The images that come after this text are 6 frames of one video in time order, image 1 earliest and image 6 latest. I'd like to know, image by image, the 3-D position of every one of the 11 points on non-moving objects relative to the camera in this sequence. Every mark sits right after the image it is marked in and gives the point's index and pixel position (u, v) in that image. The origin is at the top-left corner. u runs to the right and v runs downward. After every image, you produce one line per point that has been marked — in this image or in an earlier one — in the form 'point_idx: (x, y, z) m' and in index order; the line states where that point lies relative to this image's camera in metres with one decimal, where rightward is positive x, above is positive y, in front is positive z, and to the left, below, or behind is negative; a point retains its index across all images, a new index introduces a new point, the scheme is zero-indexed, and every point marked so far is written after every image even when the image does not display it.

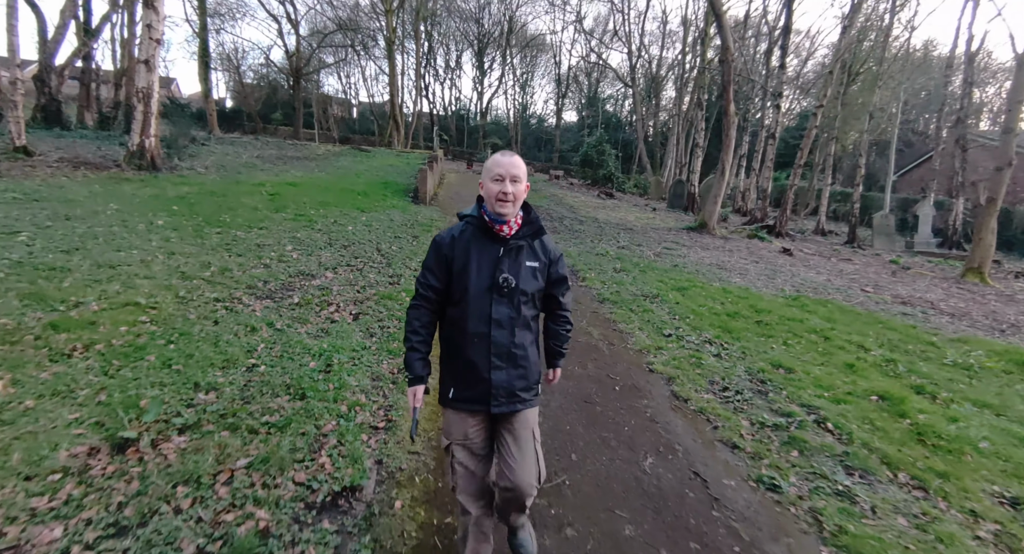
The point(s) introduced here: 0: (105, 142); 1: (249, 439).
0: (-12.3, +4.1, +14.6) m
1: (-1.5, -0.9, +2.8) m
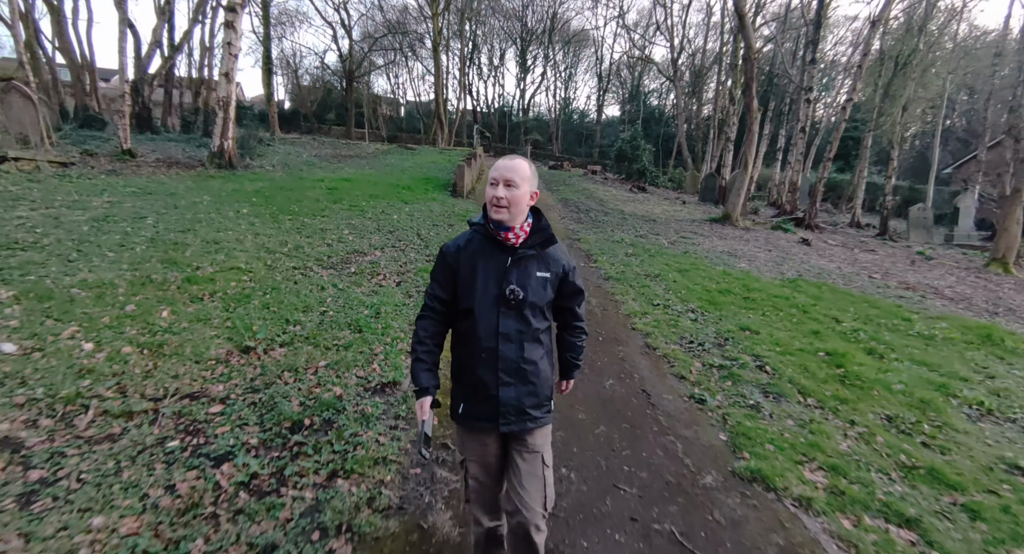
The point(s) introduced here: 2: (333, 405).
0: (-11.2, +4.6, +16.8) m
1: (-1.6, -0.6, +4.1) m
2: (-1.2, -0.9, +3.3) m
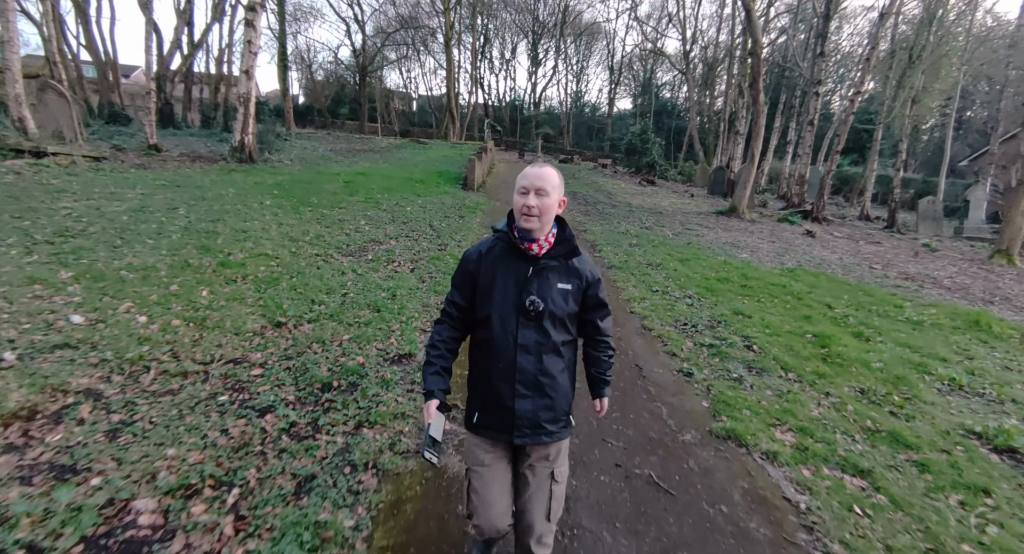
0: (-10.9, +5.0, +17.4) m
1: (-1.5, -0.5, +4.6) m
2: (-1.2, -0.7, +3.7) m
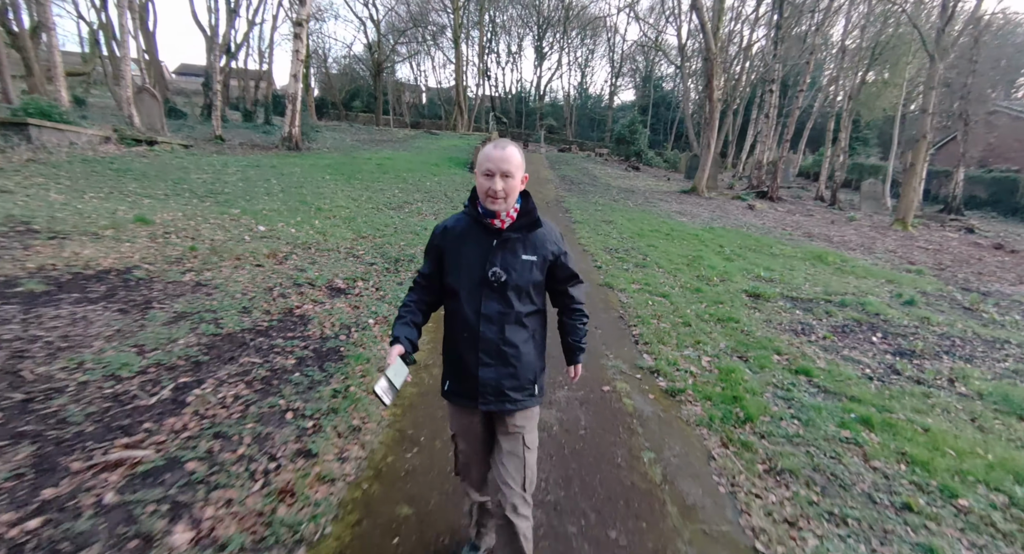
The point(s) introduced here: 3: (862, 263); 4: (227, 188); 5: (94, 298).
0: (-10.9, +6.3, +20.6) m
1: (-1.8, +0.6, +7.8) m
2: (-1.5, +0.3, +7.0) m
3: (+6.9, +0.3, +9.4) m
4: (-5.7, +1.8, +9.6) m
5: (-3.4, -0.1, +4.0) m
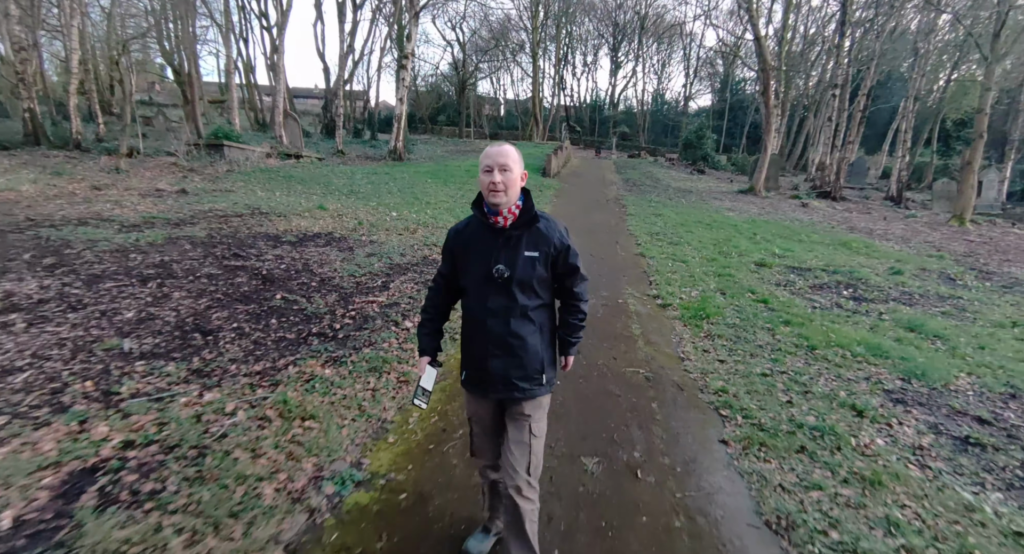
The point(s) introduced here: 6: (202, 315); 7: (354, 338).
0: (-7.4, +6.7, +24.6) m
1: (-0.5, +1.1, +10.4) m
2: (-0.3, +0.8, +9.5) m
3: (+8.3, +0.6, +10.7) m
4: (-4.1, +2.3, +12.8) m
5: (-2.7, +0.5, +6.8) m
6: (-2.6, -0.3, +4.1) m
7: (-1.3, -0.5, +4.0) m
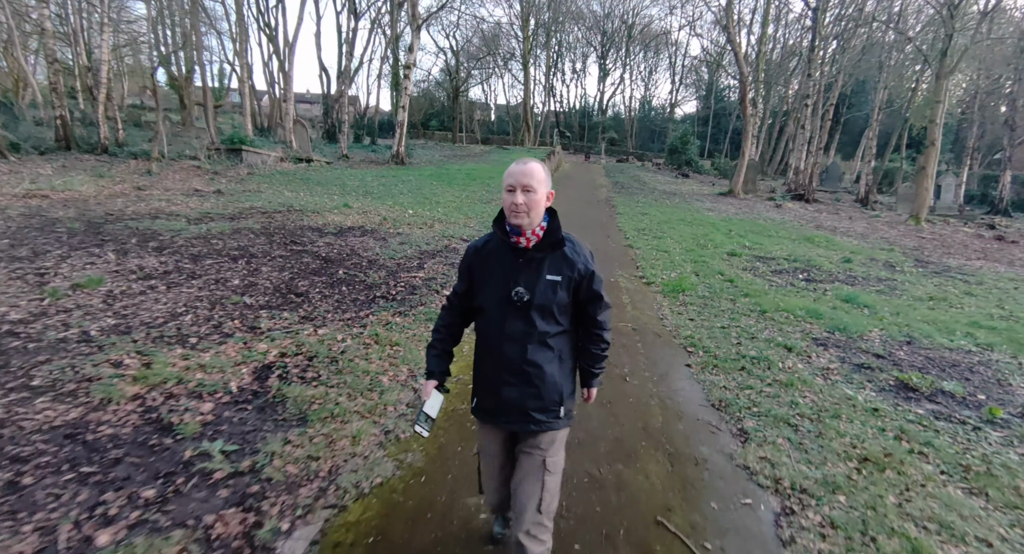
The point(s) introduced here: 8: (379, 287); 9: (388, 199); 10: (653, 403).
0: (-7.7, +6.8, +25.7) m
1: (-0.4, +1.3, +11.6) m
2: (-0.2, +1.0, +10.7) m
3: (+8.4, +0.8, +12.1) m
4: (-4.1, +2.5, +13.9) m
5: (-2.5, +0.7, +8.0) m
6: (-2.4, -0.1, +5.2) m
7: (-1.1, -0.2, +5.2) m
8: (-1.5, -0.1, +5.4) m
9: (-3.3, +2.0, +12.6) m
10: (+1.1, -0.9, +3.6) m
